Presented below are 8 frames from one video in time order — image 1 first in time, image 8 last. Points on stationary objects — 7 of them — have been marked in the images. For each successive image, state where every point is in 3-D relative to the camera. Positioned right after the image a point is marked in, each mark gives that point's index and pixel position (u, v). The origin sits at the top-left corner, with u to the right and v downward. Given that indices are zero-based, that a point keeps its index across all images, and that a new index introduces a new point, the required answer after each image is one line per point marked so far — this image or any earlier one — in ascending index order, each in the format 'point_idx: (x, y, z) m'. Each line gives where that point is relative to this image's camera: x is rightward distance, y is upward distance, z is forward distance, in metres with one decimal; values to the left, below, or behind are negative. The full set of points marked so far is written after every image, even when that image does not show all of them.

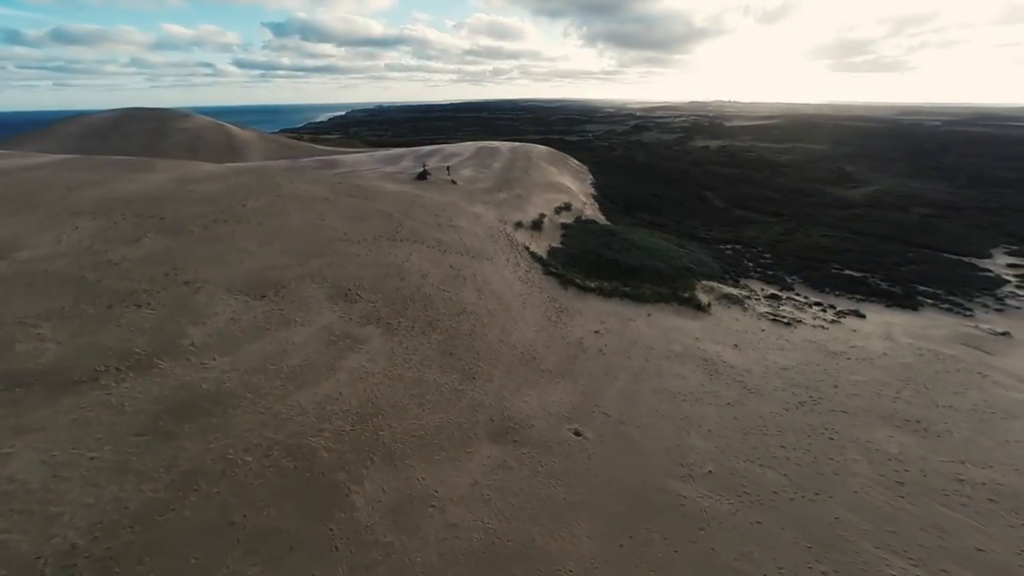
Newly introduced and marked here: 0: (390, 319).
0: (-5.6, -1.5, +15.5) m
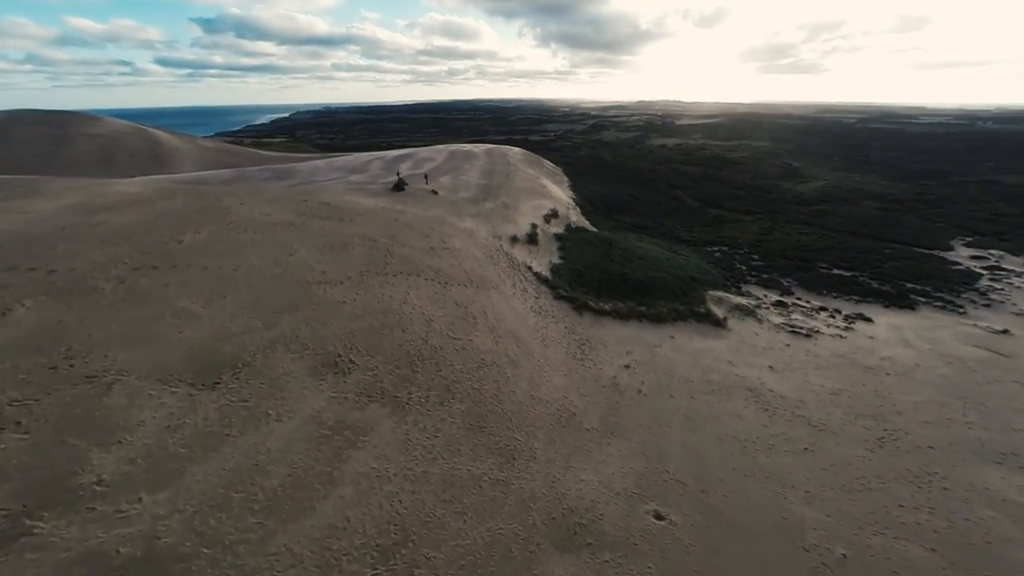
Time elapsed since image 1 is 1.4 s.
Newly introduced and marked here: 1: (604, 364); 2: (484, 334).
0: (-4.1, -3.7, +11.9) m
1: (+4.9, -4.0, +17.5) m
2: (-1.3, -2.2, +15.7) m
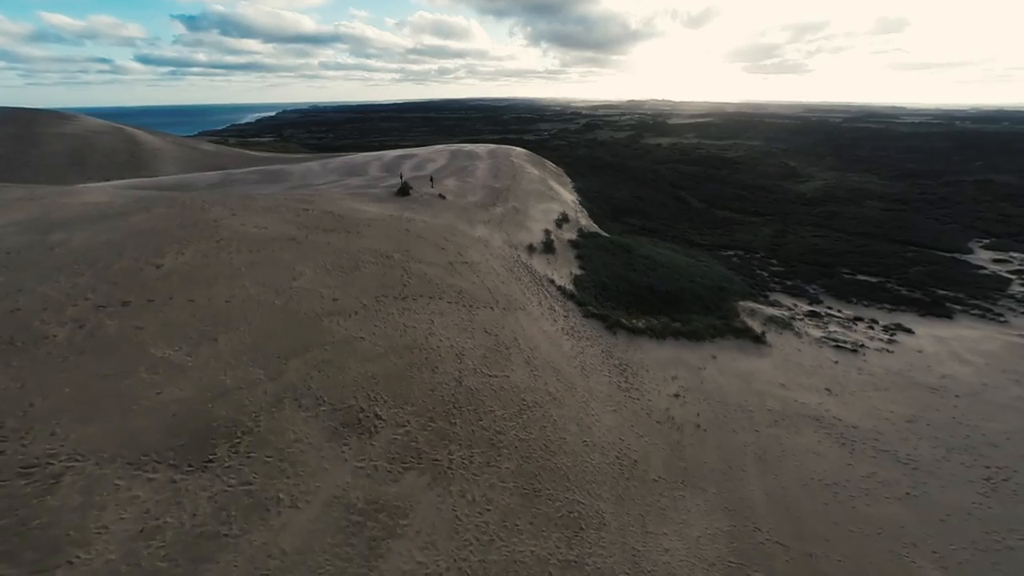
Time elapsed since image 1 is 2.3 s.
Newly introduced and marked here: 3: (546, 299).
0: (-2.3, -4.8, +9.7) m
1: (+6.6, -5.0, +15.5) m
2: (+0.4, -3.2, +13.5) m
3: (+2.1, -0.6, +19.8) m
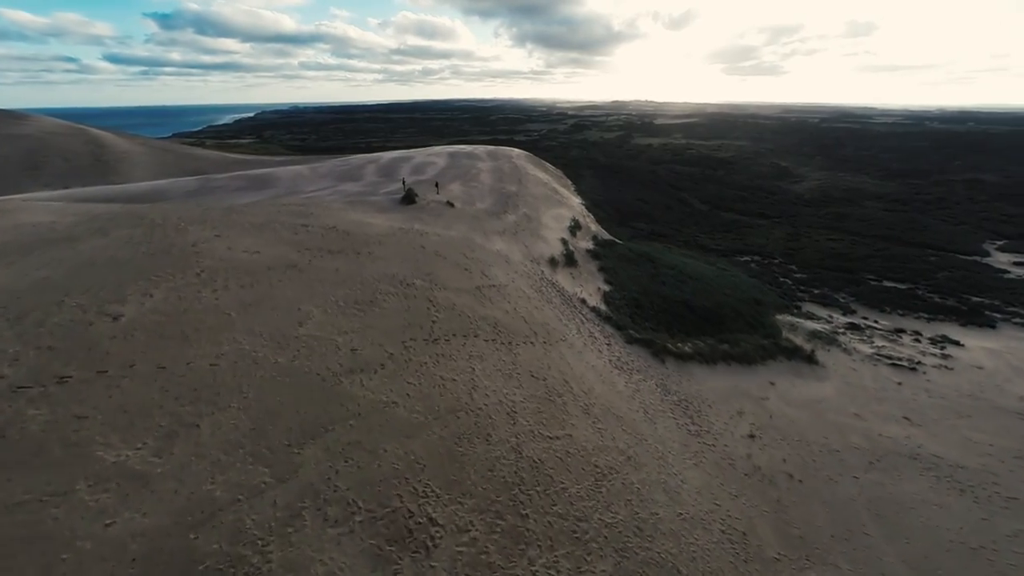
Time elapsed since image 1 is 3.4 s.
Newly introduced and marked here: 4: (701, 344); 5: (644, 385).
0: (-0.1, -6.0, +7.1) m
1: (+8.6, -6.1, +13.3) m
2: (+2.4, -4.4, +11.1) m
3: (+3.8, -1.8, +17.4) m
4: (+10.8, -3.2, +18.9) m
5: (+5.8, -4.4, +14.6) m
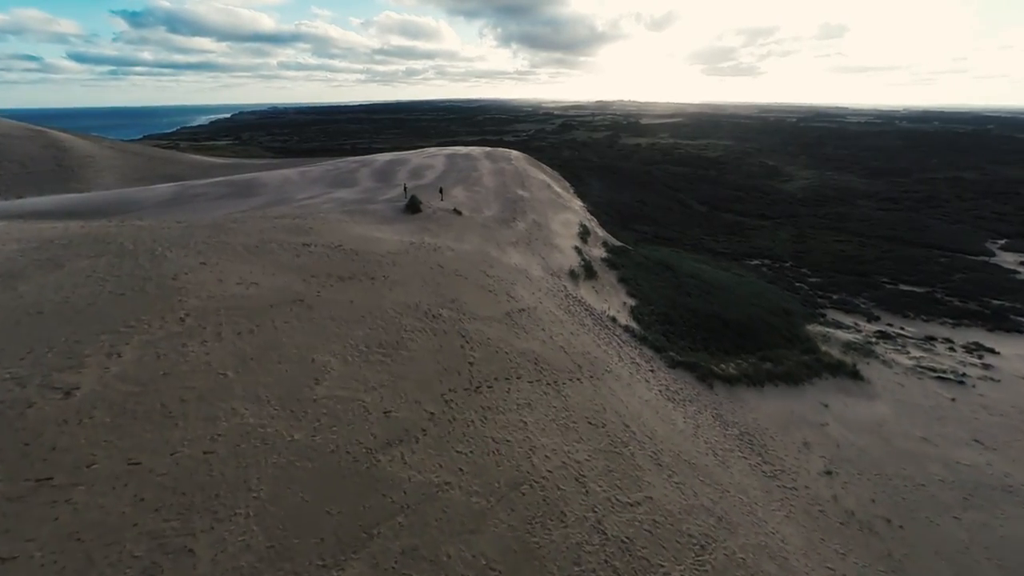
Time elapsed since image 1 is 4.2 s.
0: (+1.8, -7.0, +5.3) m
1: (+10.2, -6.9, +11.7) m
2: (+4.1, -5.4, +9.3) m
3: (+5.2, -2.7, +15.7) m
4: (+12.2, -4.0, +17.5) m
5: (+7.4, -5.3, +13.0) m
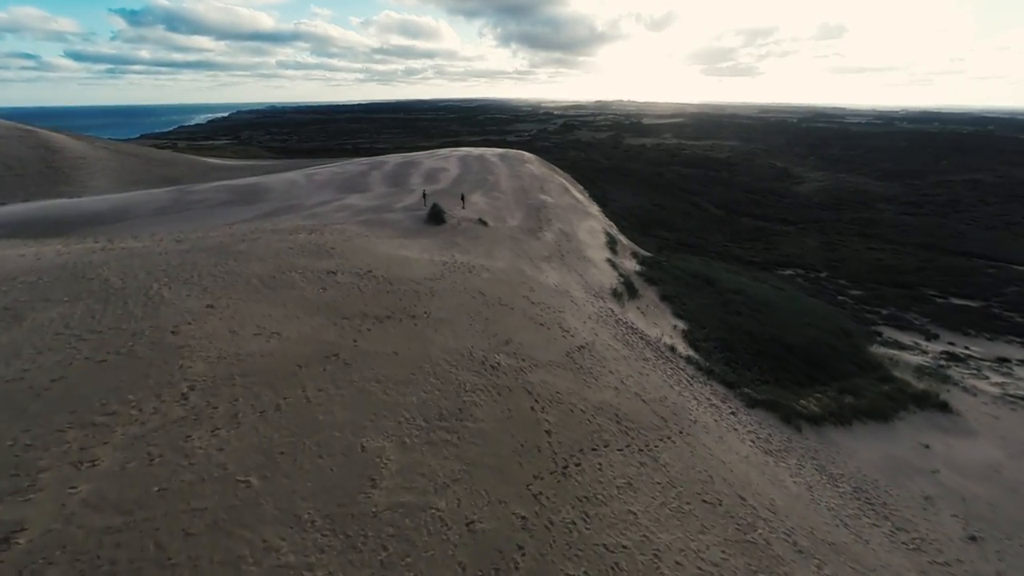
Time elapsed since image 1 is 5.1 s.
0: (+4.0, -8.3, +3.2) m
1: (+12.4, -8.2, +9.6) m
2: (+6.3, -6.6, +7.2) m
3: (+7.4, -4.0, +13.6) m
4: (+14.4, -5.2, +15.4) m
5: (+9.6, -6.5, +10.9) m
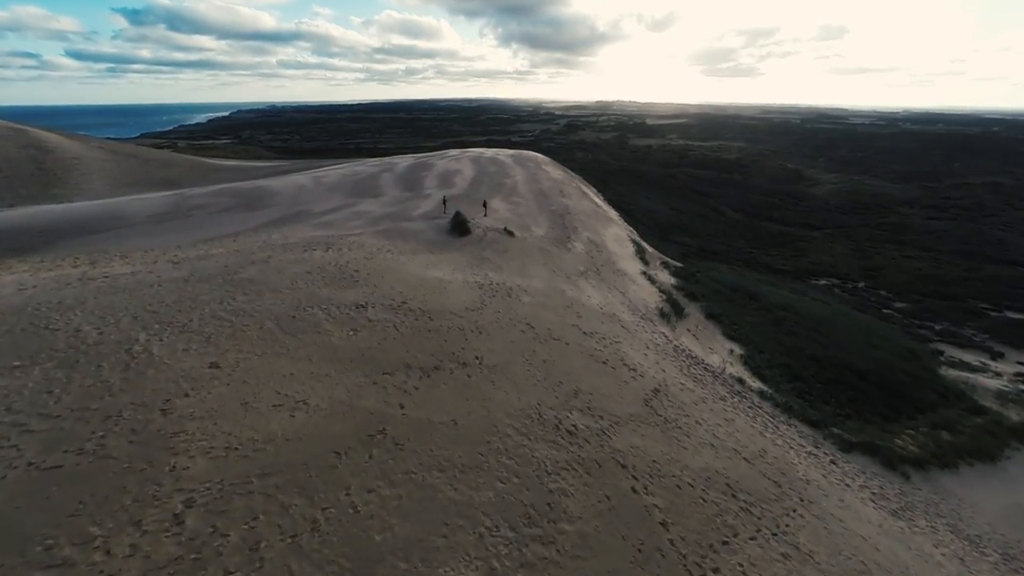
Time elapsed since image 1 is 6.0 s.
0: (+5.8, -9.3, +1.2) m
1: (+14.3, -9.2, +7.6) m
2: (+8.2, -7.7, +5.2) m
3: (+9.3, -5.1, +11.5) m
4: (+16.3, -6.3, +13.3) m
5: (+11.5, -7.6, +8.8) m
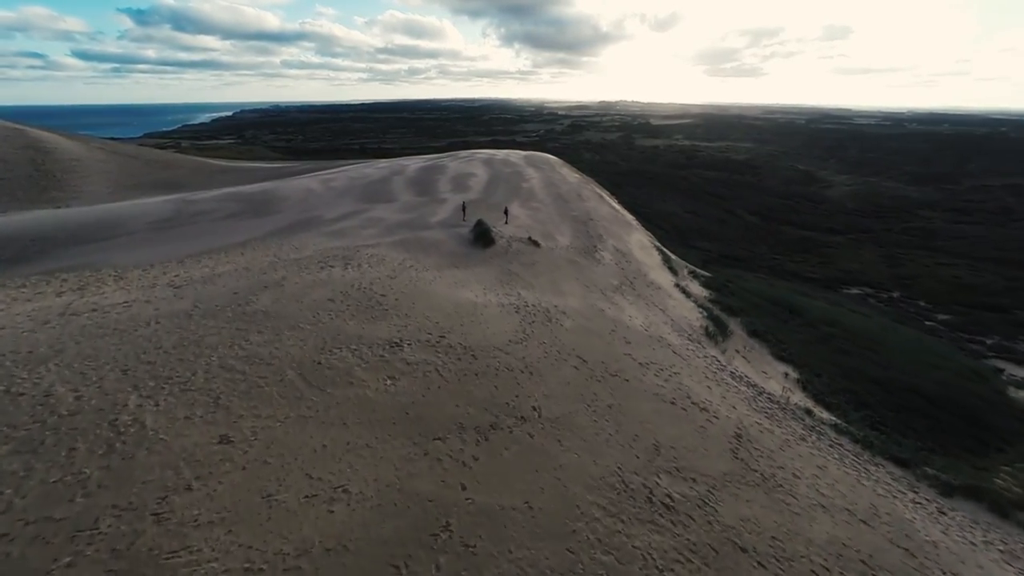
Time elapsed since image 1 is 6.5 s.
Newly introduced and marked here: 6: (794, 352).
0: (+7.3, -10.2, -0.4) m
1: (+15.7, -10.1, +6.0) m
2: (+9.7, -8.6, +3.6) m
3: (+10.8, -5.9, +10.0) m
4: (+17.8, -7.2, +11.7) m
5: (+13.0, -8.5, +7.3) m
6: (+14.4, -3.6, +16.9) m
